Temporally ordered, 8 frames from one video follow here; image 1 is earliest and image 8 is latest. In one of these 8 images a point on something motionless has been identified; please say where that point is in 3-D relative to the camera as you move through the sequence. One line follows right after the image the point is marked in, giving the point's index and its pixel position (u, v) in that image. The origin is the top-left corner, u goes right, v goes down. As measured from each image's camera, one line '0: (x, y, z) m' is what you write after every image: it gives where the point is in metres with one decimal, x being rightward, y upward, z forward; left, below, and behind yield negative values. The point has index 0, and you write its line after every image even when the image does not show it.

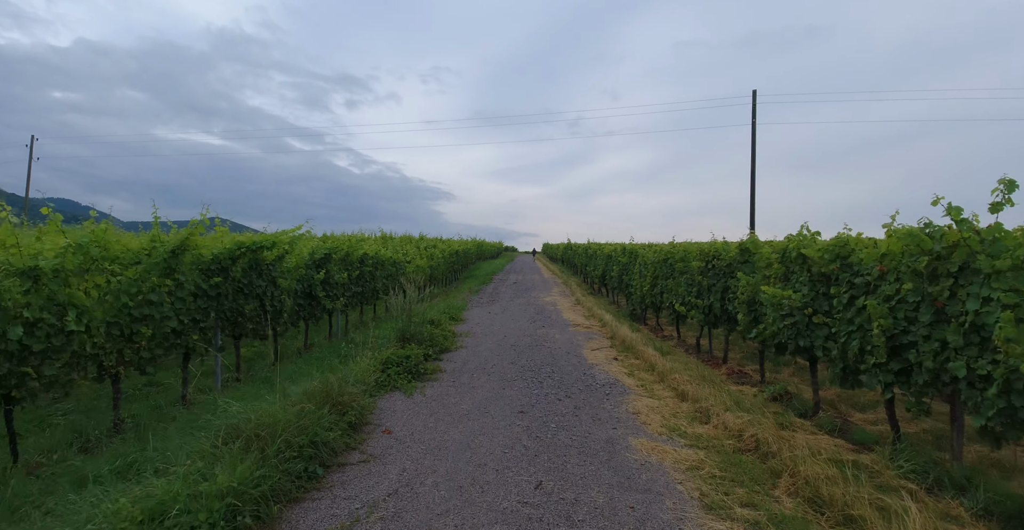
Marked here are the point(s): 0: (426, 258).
0: (-3.4, +0.2, +19.3) m
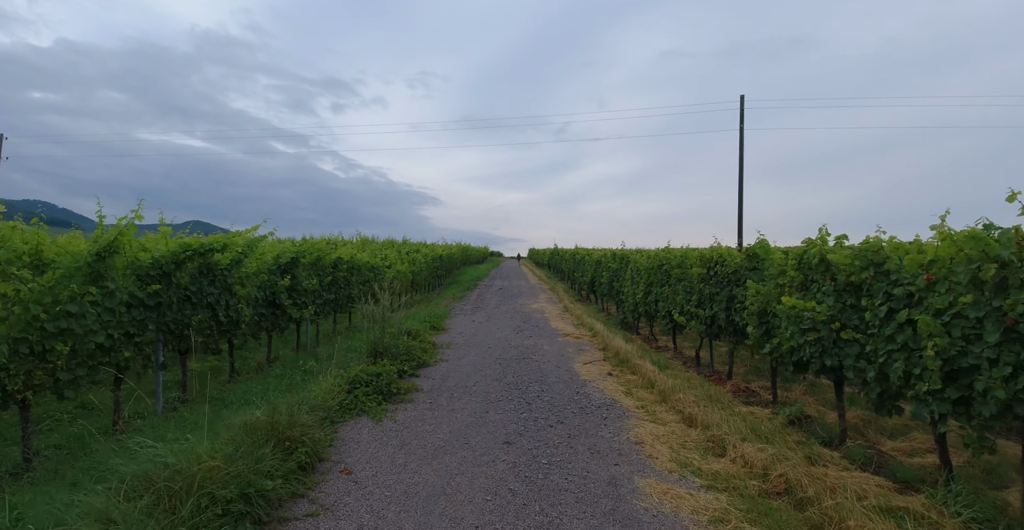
0: (-4.0, 0.0, +18.5) m
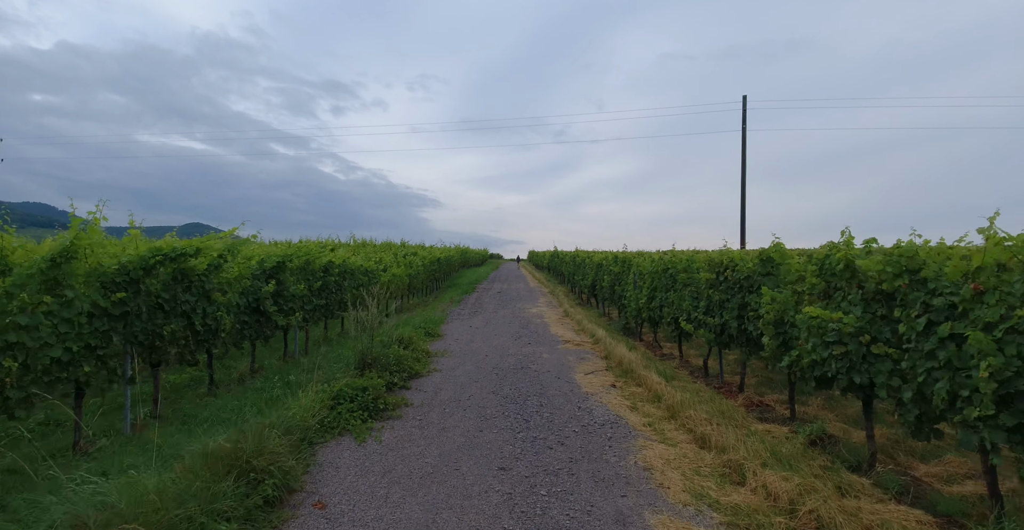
0: (-4.0, -0.1, +18.0) m
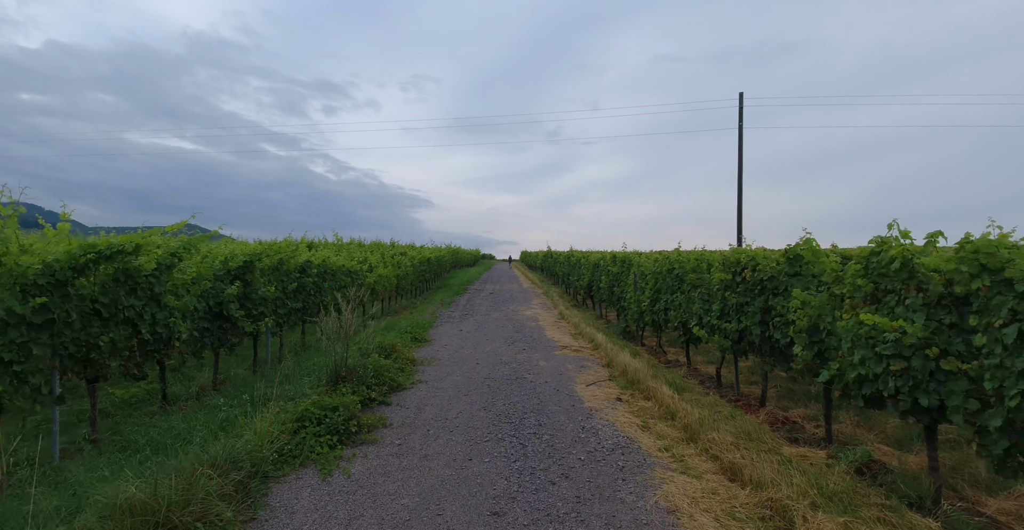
0: (-4.3, -0.1, +17.1) m
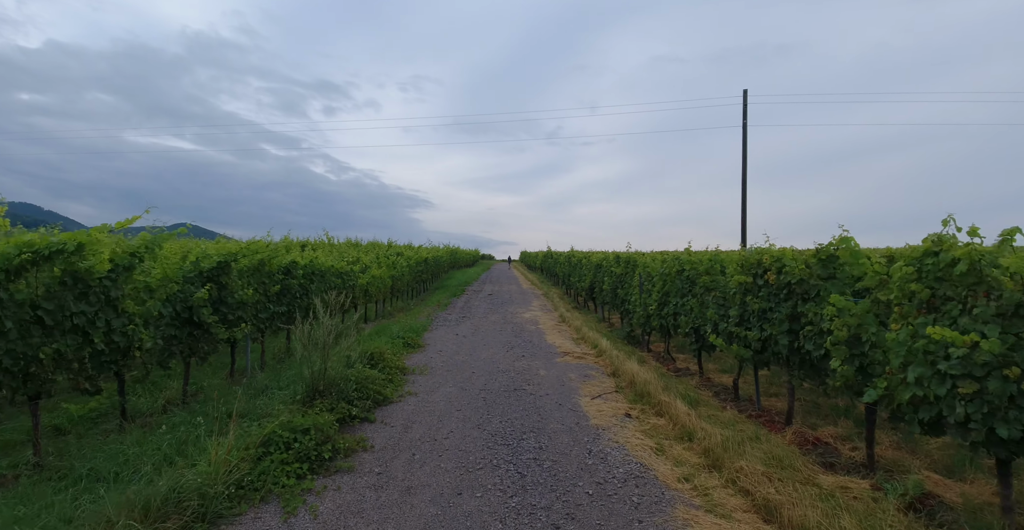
0: (-4.3, -0.1, +16.5) m
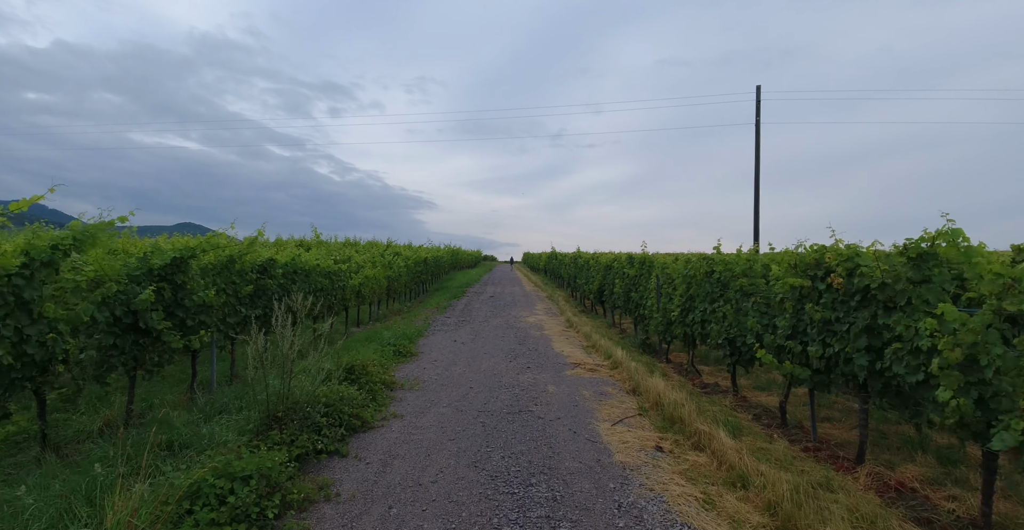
0: (-4.2, -0.1, +15.4) m
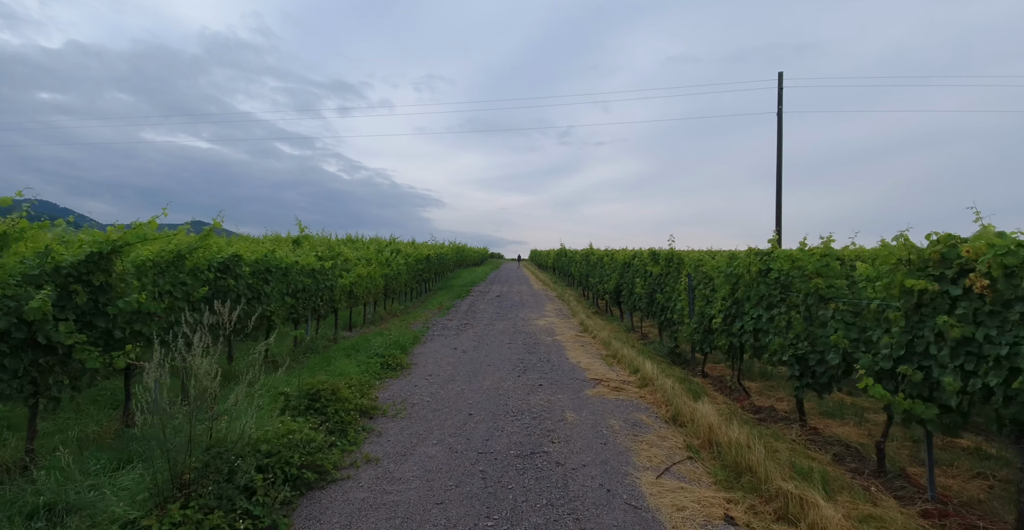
0: (-4.0, 0.0, +14.1) m
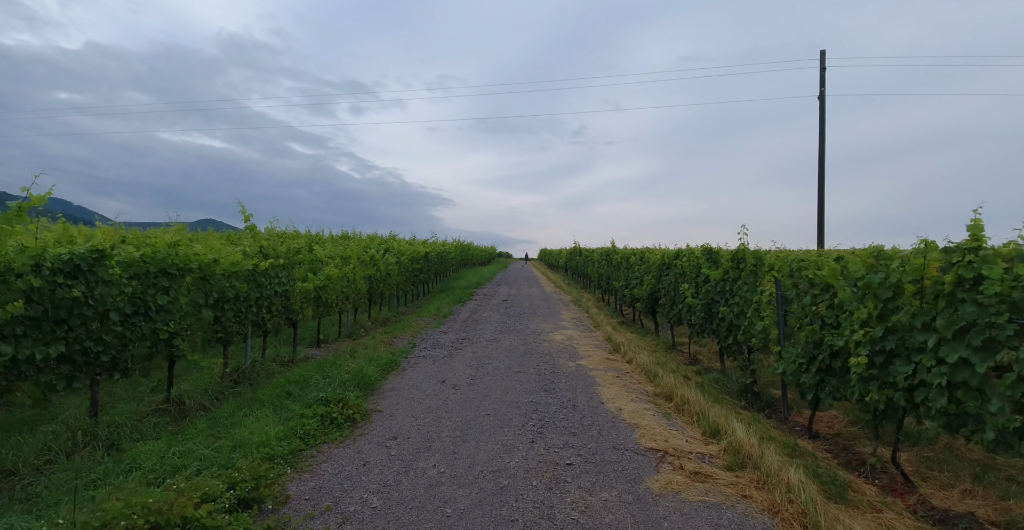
0: (-3.8, 0.0, +11.6) m
